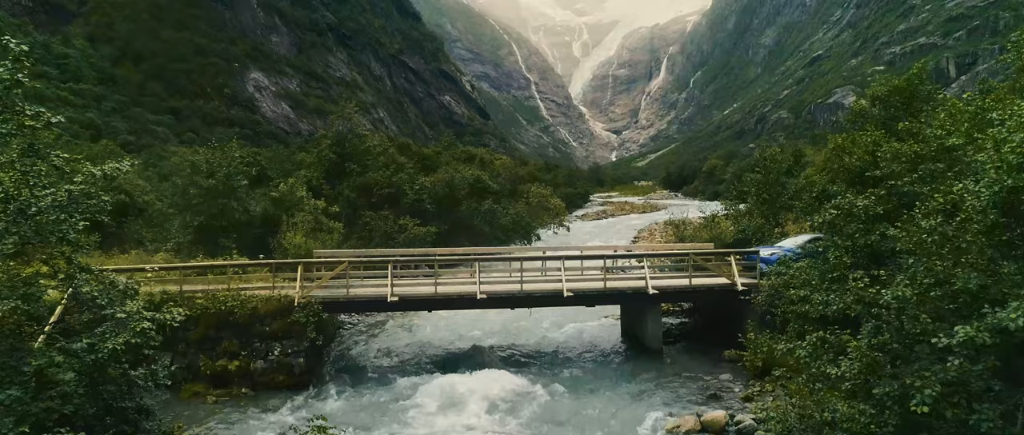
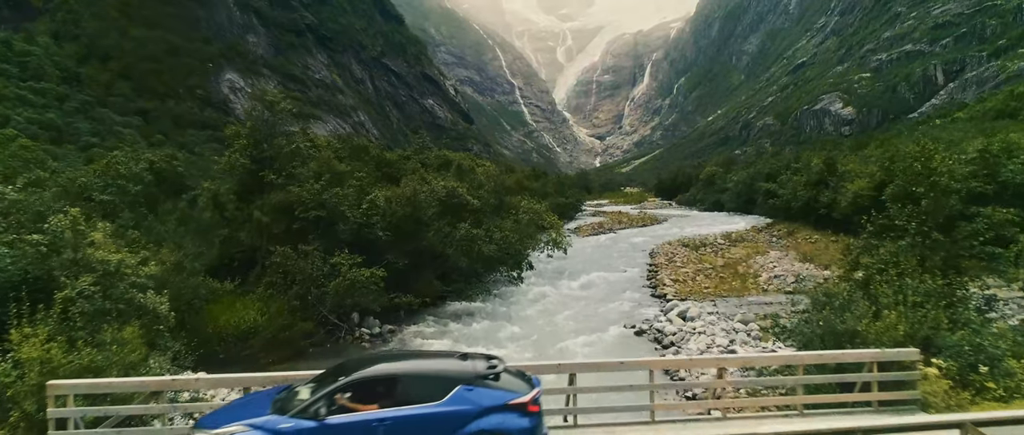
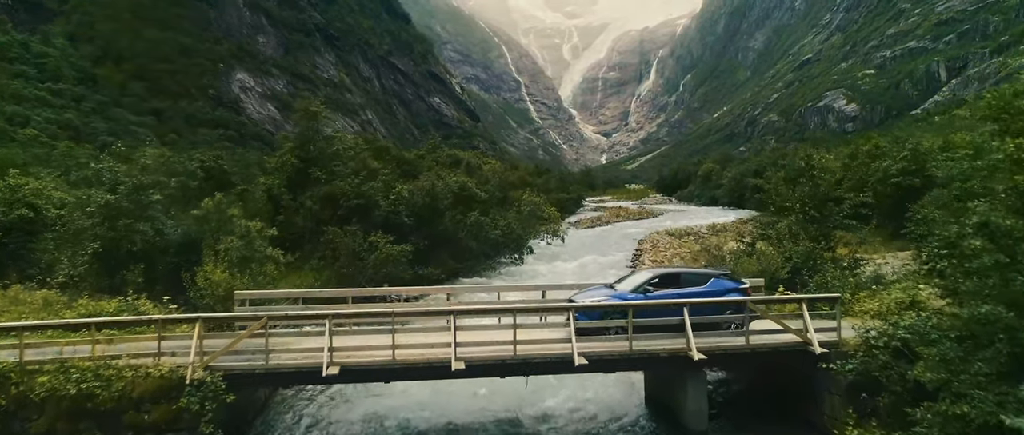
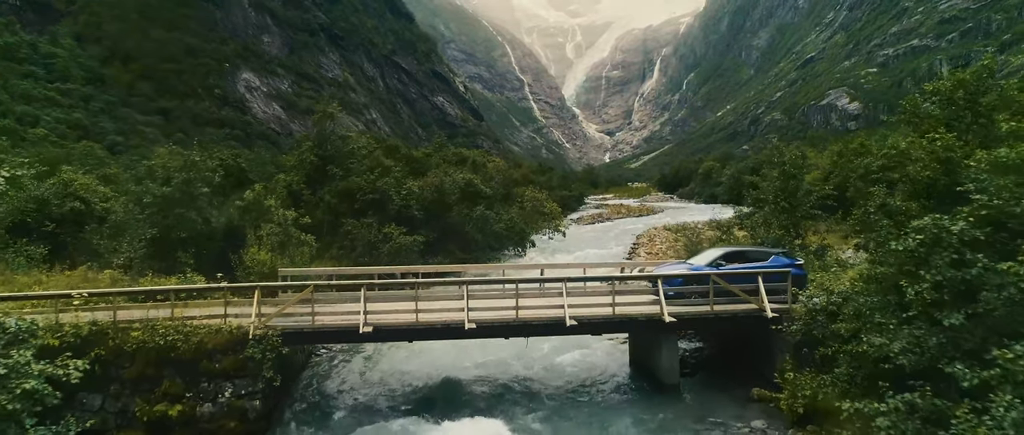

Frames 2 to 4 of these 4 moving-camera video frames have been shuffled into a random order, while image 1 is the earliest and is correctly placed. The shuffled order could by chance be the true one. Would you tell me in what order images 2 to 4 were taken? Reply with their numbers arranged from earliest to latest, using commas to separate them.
4, 3, 2
